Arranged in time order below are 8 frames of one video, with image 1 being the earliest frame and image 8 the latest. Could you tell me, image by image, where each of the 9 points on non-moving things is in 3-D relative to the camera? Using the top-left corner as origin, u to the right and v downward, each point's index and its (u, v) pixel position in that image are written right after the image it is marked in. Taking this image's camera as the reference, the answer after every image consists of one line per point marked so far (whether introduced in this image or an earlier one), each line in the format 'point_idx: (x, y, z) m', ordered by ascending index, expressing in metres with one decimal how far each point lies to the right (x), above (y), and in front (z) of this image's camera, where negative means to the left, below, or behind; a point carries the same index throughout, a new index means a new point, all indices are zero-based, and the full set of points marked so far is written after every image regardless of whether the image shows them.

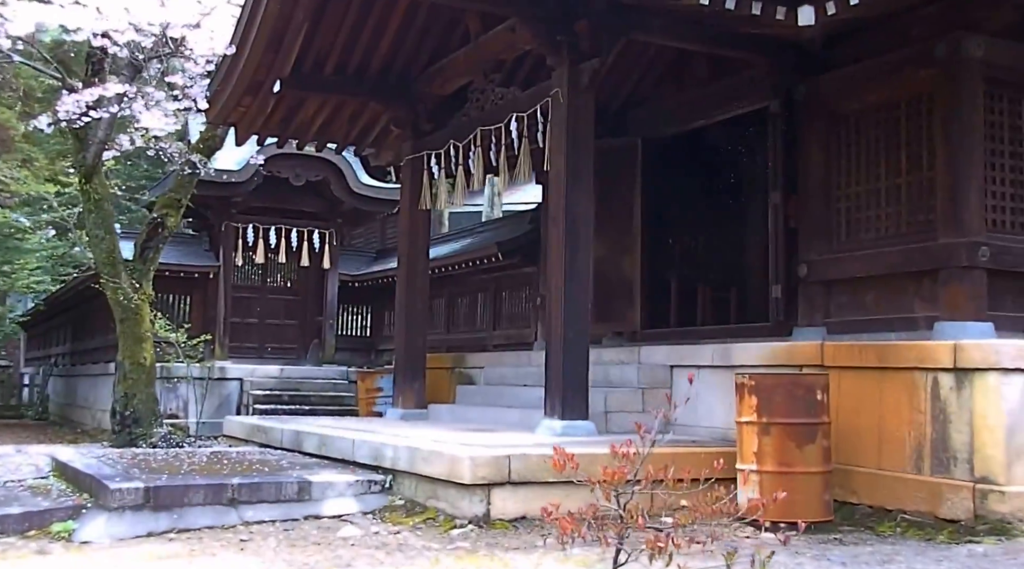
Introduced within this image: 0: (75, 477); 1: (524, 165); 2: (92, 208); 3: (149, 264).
0: (-2.9, -1.3, +6.8) m
1: (+0.1, +0.9, +7.4) m
2: (-4.1, +0.8, +10.3) m
3: (-3.6, +0.2, +10.6) m
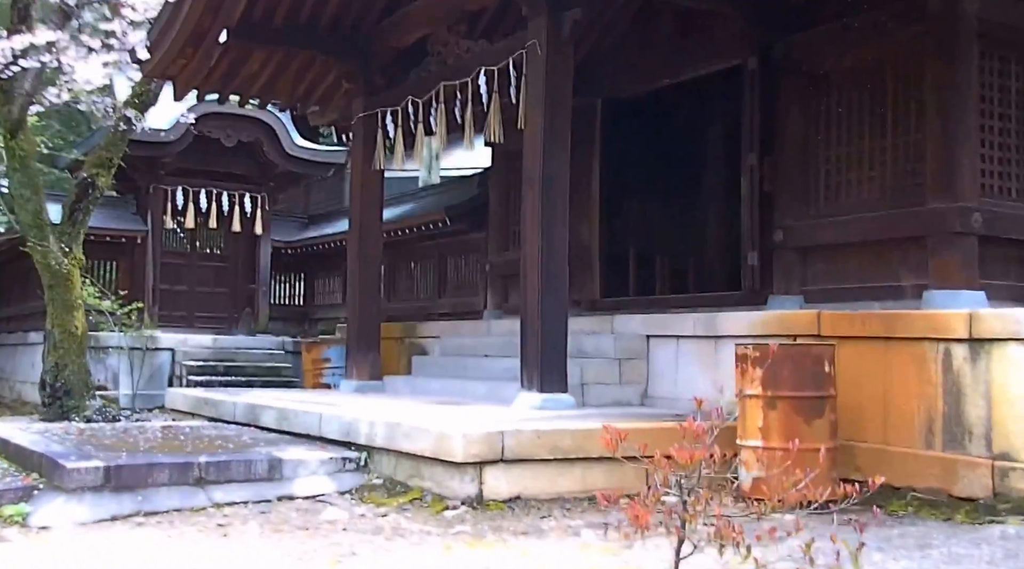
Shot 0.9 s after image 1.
0: (-3.0, -1.1, +6.3) m
1: (-0.1, +1.1, +7.1) m
2: (-4.5, +1.1, +9.6) m
3: (-4.1, +0.5, +9.9) m
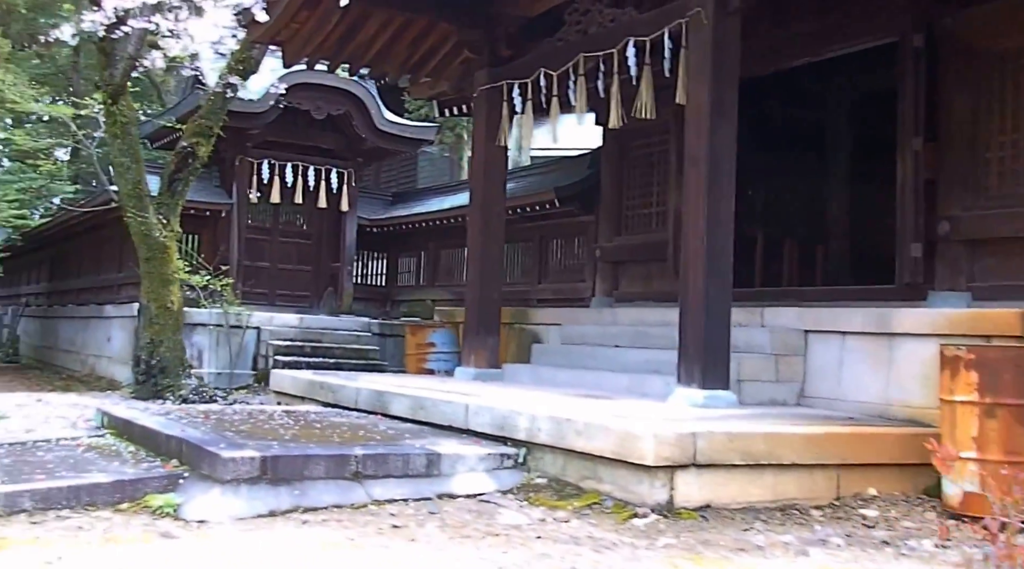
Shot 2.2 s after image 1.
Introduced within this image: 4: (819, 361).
0: (-2.1, -0.9, +5.9) m
1: (+0.9, +1.2, +6.6) m
2: (-3.5, +1.4, +9.1) m
3: (-3.1, +0.8, +9.5) m
4: (+2.0, -0.5, +6.5) m
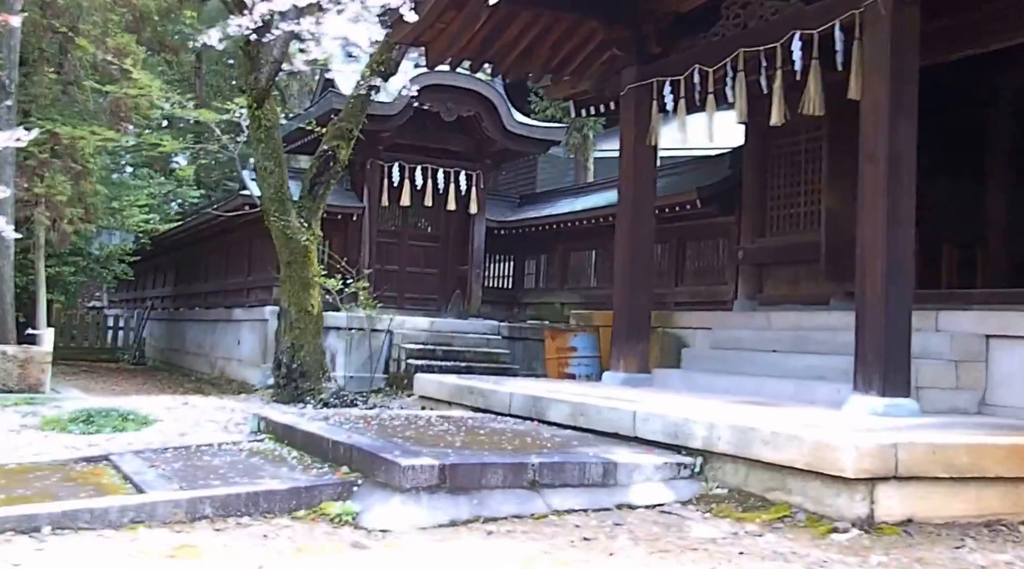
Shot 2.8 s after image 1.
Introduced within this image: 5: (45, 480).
0: (-1.1, -0.9, +5.9) m
1: (+1.9, +1.2, +6.3) m
2: (-2.3, +1.3, +9.2) m
3: (-1.8, +0.7, +9.5) m
4: (+2.9, -0.5, +6.1) m
5: (-2.5, -1.1, +5.5) m
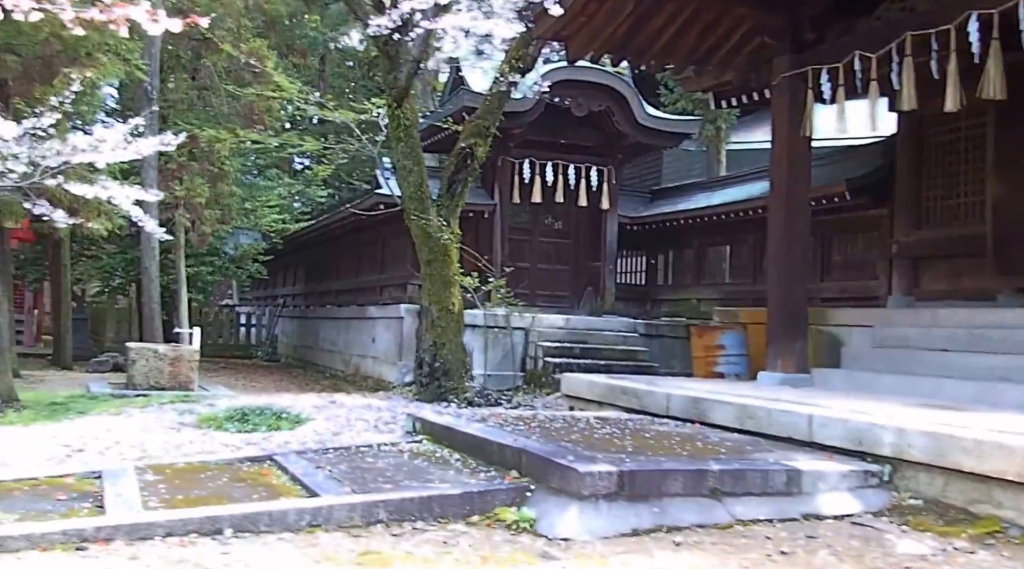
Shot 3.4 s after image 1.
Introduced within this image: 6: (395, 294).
0: (-0.2, -0.9, +5.8) m
1: (+2.8, +1.2, +5.9) m
2: (-1.0, +1.3, +9.2) m
3: (-0.5, +0.8, +9.5) m
4: (+3.9, -0.5, +5.6) m
5: (-1.6, -1.1, +5.6) m
6: (-1.5, -0.1, +12.8) m
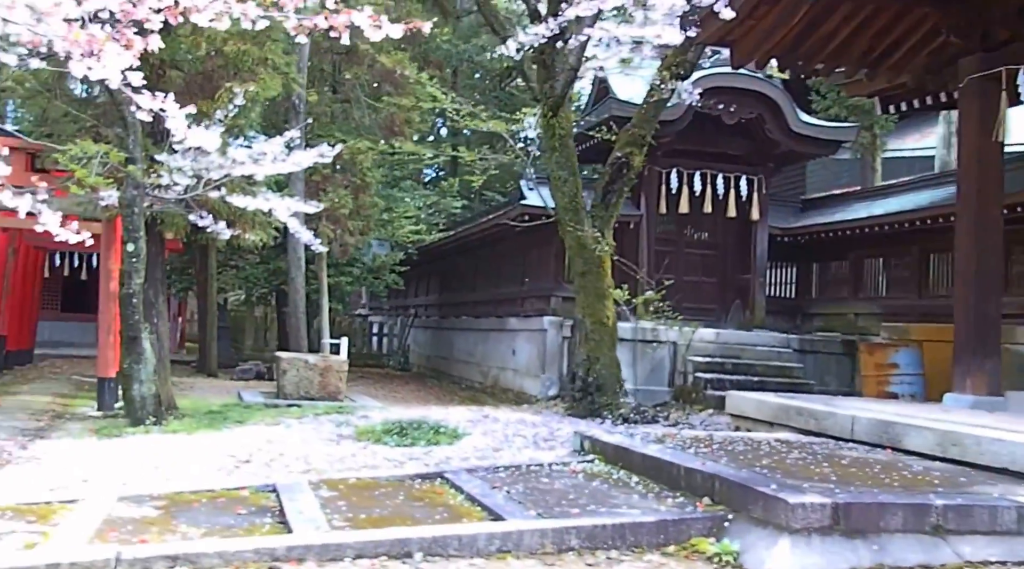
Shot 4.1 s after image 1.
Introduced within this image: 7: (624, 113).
0: (+0.8, -1.0, +5.5) m
1: (+3.8, +1.1, +5.3) m
2: (+0.4, +1.2, +9.1) m
3: (+0.9, +0.6, +9.2) m
4: (+4.8, -0.6, +4.9) m
5: (-0.6, -1.2, +5.5) m
6: (+0.3, -0.3, +12.7) m
7: (+1.2, +1.8, +10.6) m
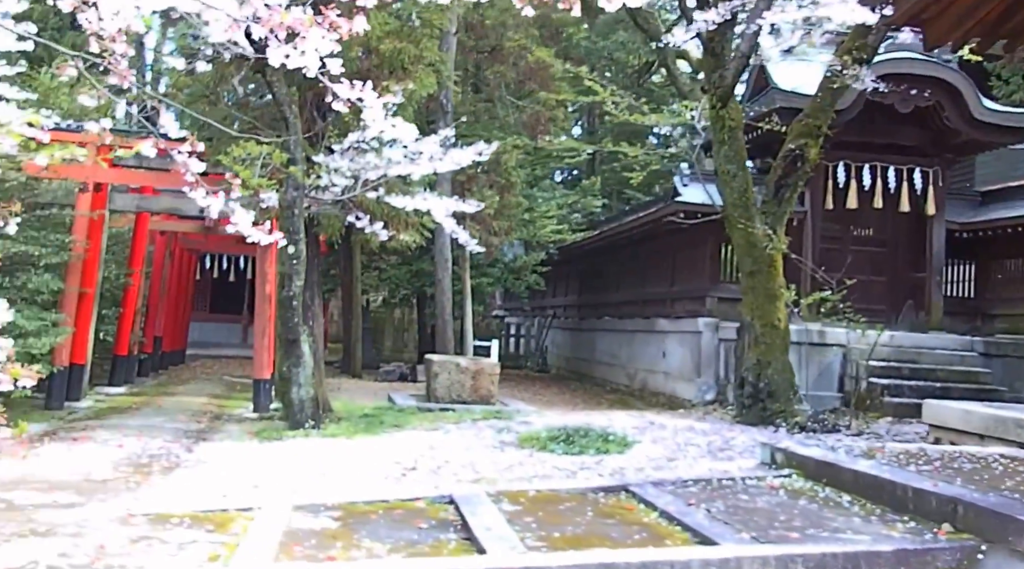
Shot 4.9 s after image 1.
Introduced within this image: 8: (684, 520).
0: (+1.8, -1.0, +4.9) m
1: (+4.8, +1.1, +4.4) m
2: (+1.8, +1.2, +8.5) m
3: (+2.3, +0.7, +8.6) m
4: (+5.7, -0.5, +3.8) m
5: (+0.4, -1.1, +5.1) m
6: (+2.1, -0.3, +12.1) m
7: (+2.7, +1.8, +9.9) m
8: (+0.8, -1.1, +4.8) m
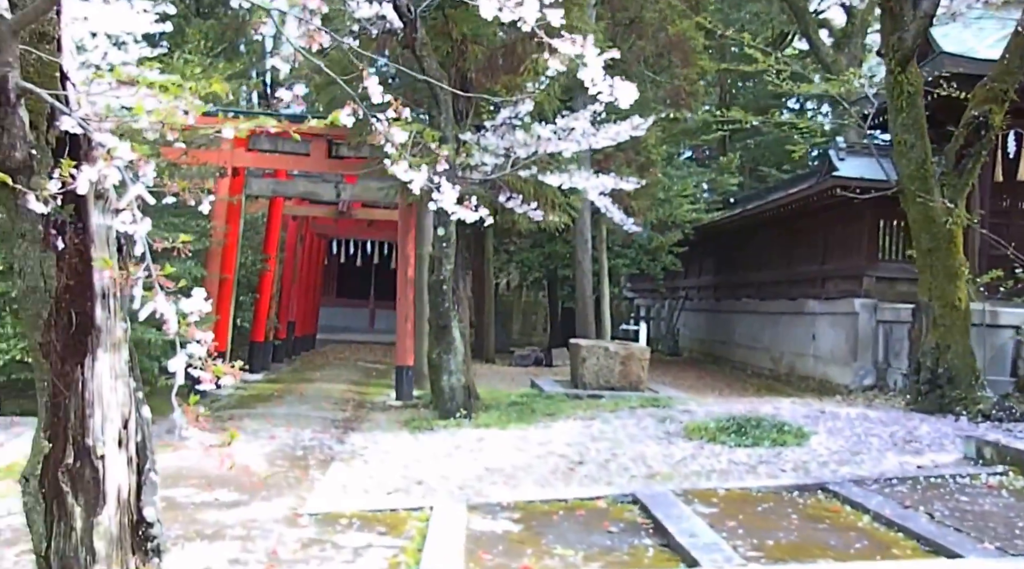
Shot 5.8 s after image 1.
0: (+2.7, -0.9, +4.3) m
1: (+5.5, +1.3, +3.4) m
2: (+3.0, +1.4, +7.8) m
3: (+3.5, +0.8, +7.9) m
4: (+6.4, -0.4, +2.8) m
5: (+1.2, -1.1, +4.6) m
6: (+3.7, 0.0, +11.4) m
7: (+4.1, +2.0, +9.1) m
8: (+1.7, -1.0, +4.3) m
